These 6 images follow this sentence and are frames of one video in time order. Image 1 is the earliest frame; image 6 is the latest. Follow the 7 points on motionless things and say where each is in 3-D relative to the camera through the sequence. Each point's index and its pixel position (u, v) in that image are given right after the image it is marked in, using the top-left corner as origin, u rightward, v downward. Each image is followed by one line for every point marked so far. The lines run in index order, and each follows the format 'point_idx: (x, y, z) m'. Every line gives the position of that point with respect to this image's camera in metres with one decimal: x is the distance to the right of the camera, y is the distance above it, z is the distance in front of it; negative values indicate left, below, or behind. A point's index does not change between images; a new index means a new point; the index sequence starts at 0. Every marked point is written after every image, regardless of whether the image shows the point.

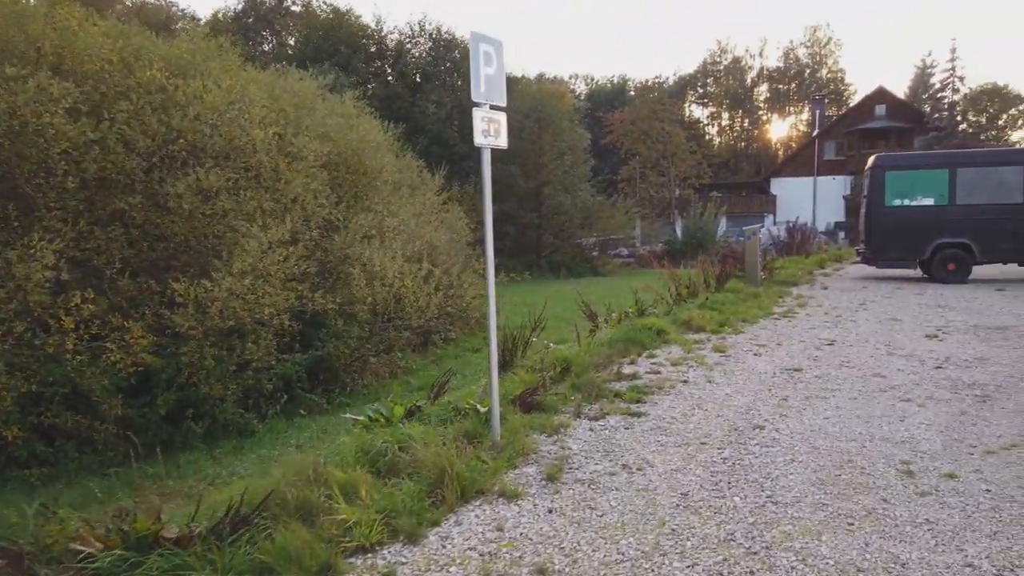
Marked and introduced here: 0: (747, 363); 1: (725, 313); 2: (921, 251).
0: (+2.1, -0.7, +6.8) m
1: (+2.8, -0.3, +10.0) m
2: (+8.0, +0.7, +14.8) m
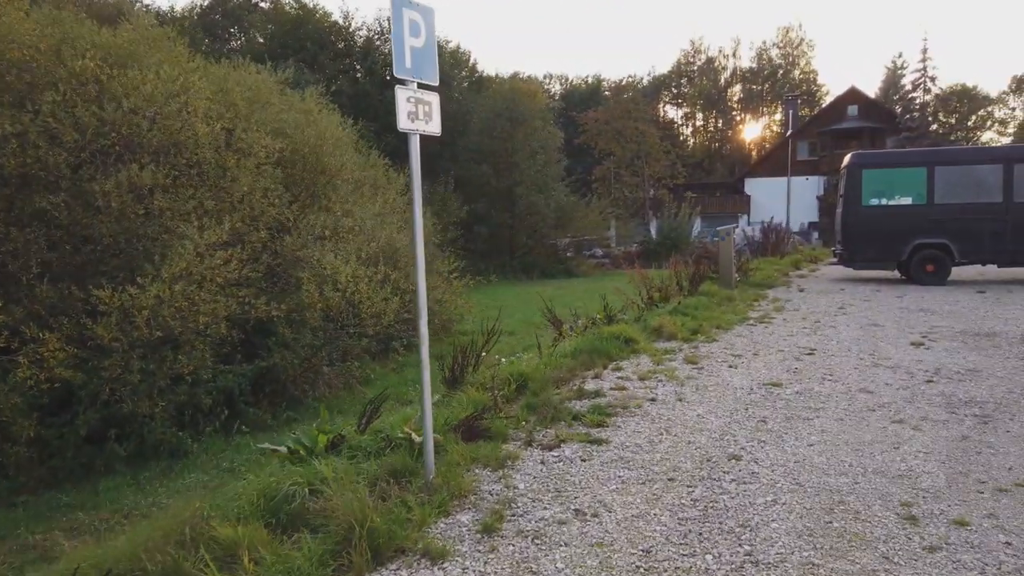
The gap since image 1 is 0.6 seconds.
0: (+1.7, -0.7, +6.2) m
1: (+2.3, -0.4, +9.4) m
2: (+7.4, +0.7, +14.4) m
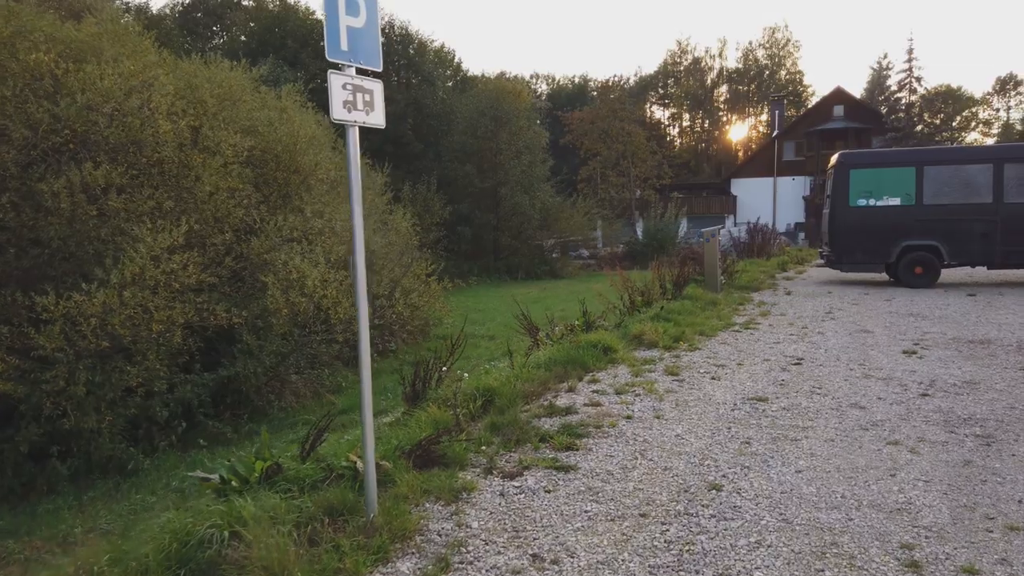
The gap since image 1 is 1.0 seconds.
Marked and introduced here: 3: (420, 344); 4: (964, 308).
0: (+1.5, -0.8, +5.8) m
1: (+2.0, -0.4, +9.0) m
2: (+7.0, +0.6, +14.1) m
3: (-1.8, -1.1, +14.7) m
4: (+6.2, -0.3, +10.4) m
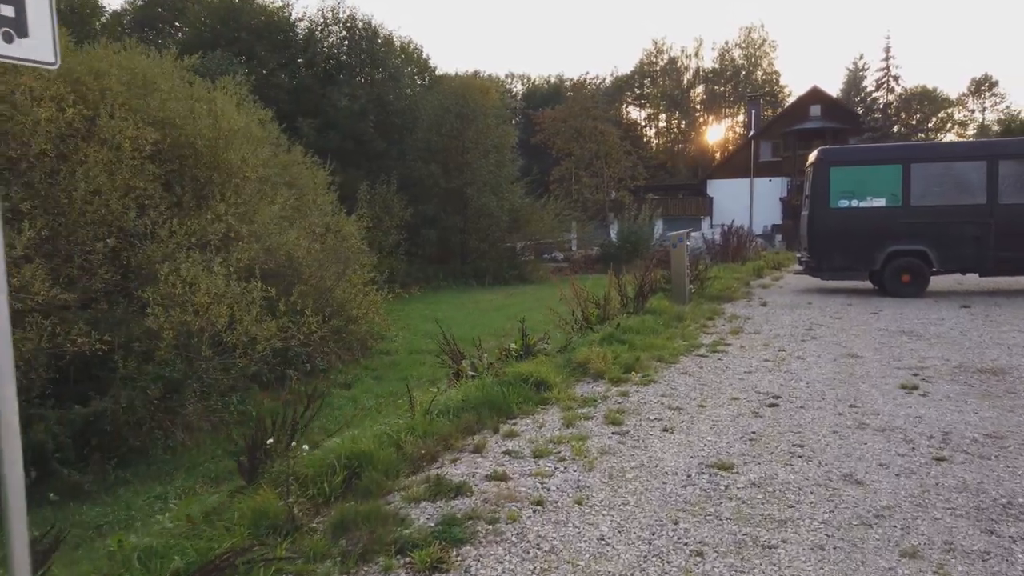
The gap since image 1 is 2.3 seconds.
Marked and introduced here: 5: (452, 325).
0: (+0.8, -0.9, +4.4) m
1: (+1.3, -0.6, +7.6) m
2: (+6.1, +0.5, +12.8) m
3: (-2.7, -1.3, +13.2) m
4: (+5.4, -0.4, +9.1) m
5: (-1.4, -0.8, +17.2) m
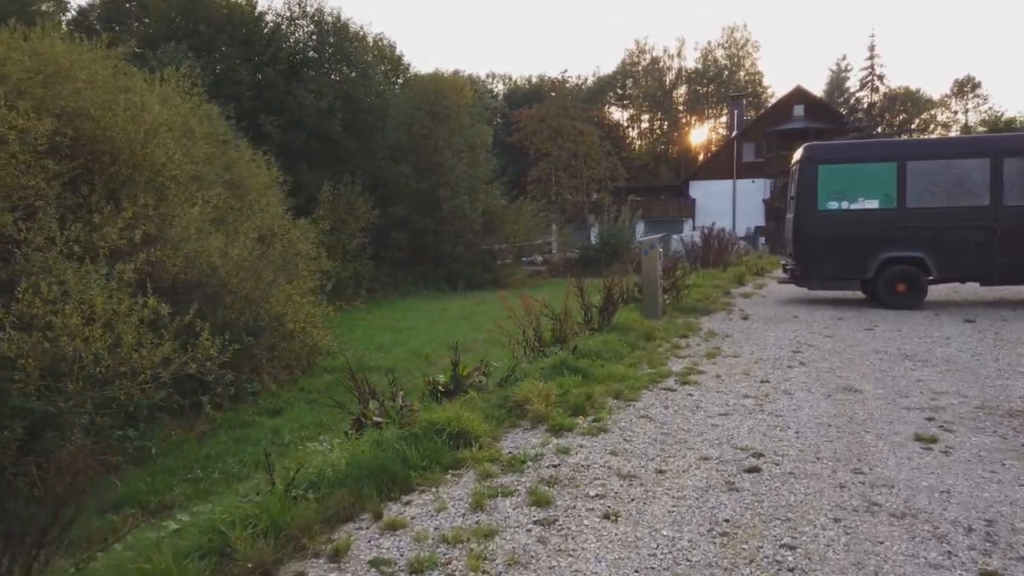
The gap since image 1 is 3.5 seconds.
0: (+0.3, -1.1, +3.1) m
1: (+0.7, -0.8, +6.3) m
2: (+5.4, +0.3, +11.6) m
3: (-3.4, -1.5, +11.8) m
4: (+4.8, -0.6, +7.9) m
5: (-2.1, -1.0, +15.8) m
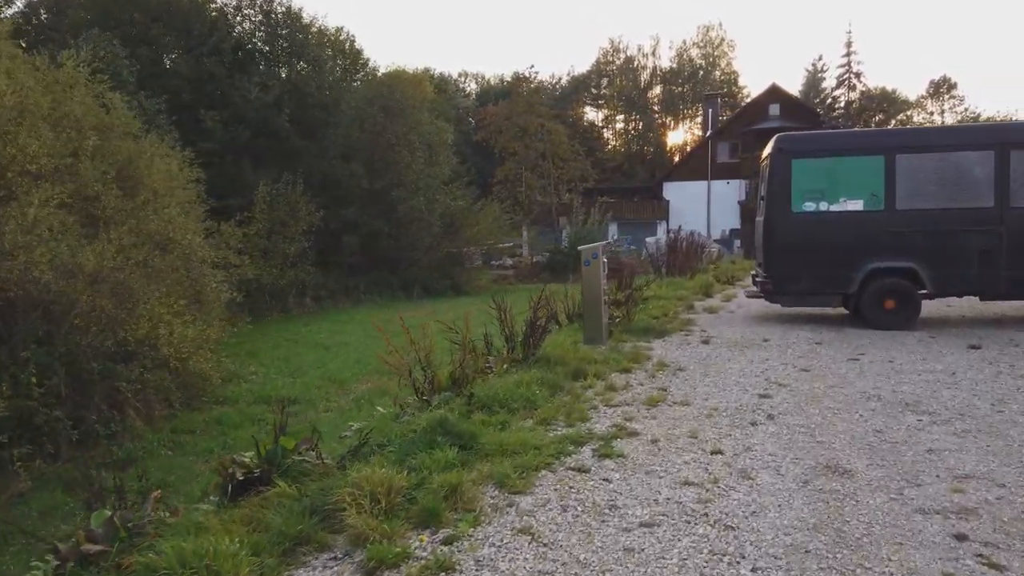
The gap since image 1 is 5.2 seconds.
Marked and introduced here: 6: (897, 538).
0: (-0.5, -1.3, +1.2) m
1: (-0.2, -1.0, +4.4) m
2: (+4.4, +0.1, +9.9) m
3: (-4.4, -1.7, +9.9) m
4: (+3.8, -0.8, +6.1) m
5: (-3.3, -1.3, +13.9) m
6: (+1.7, -1.1, +3.3) m
